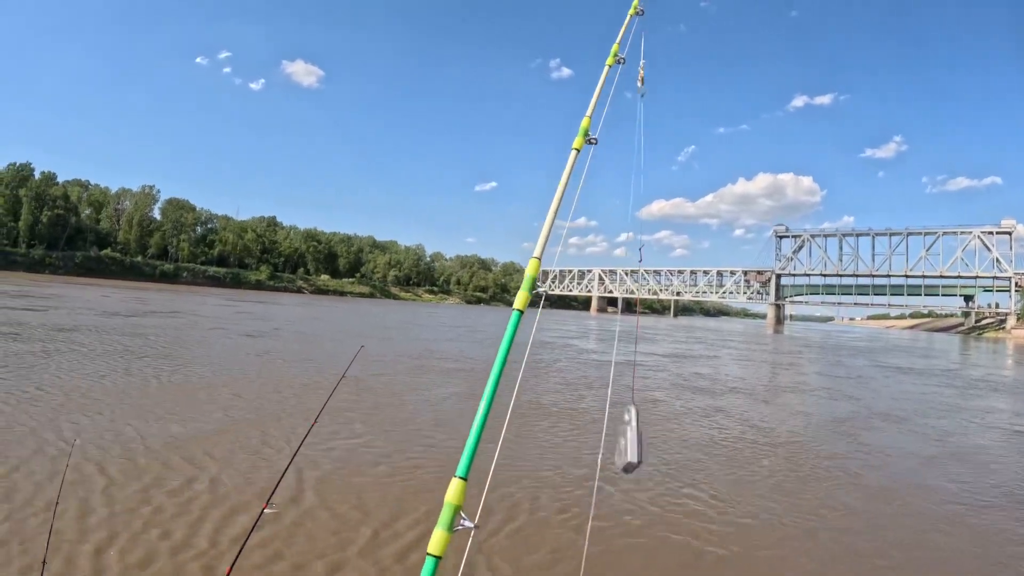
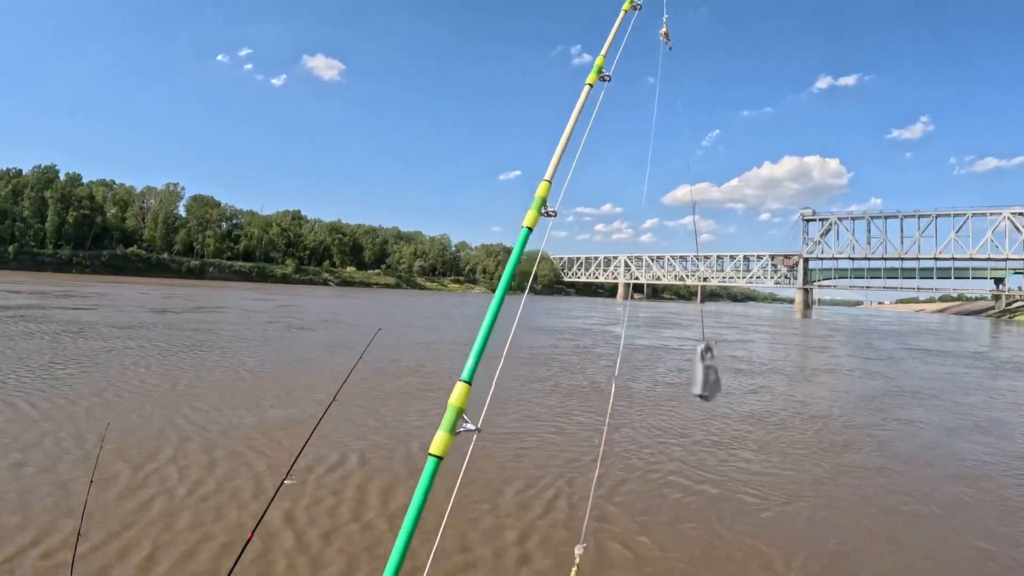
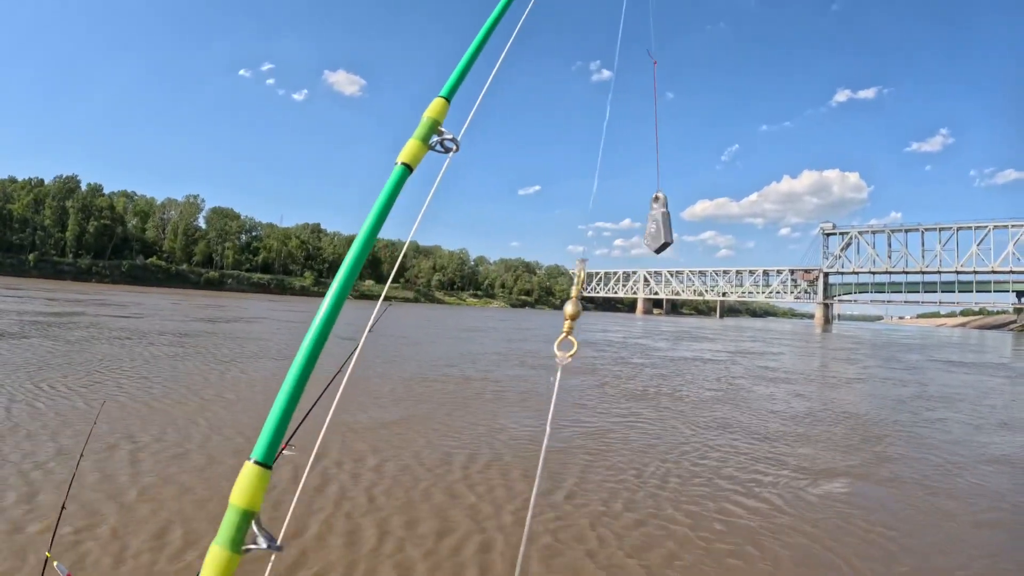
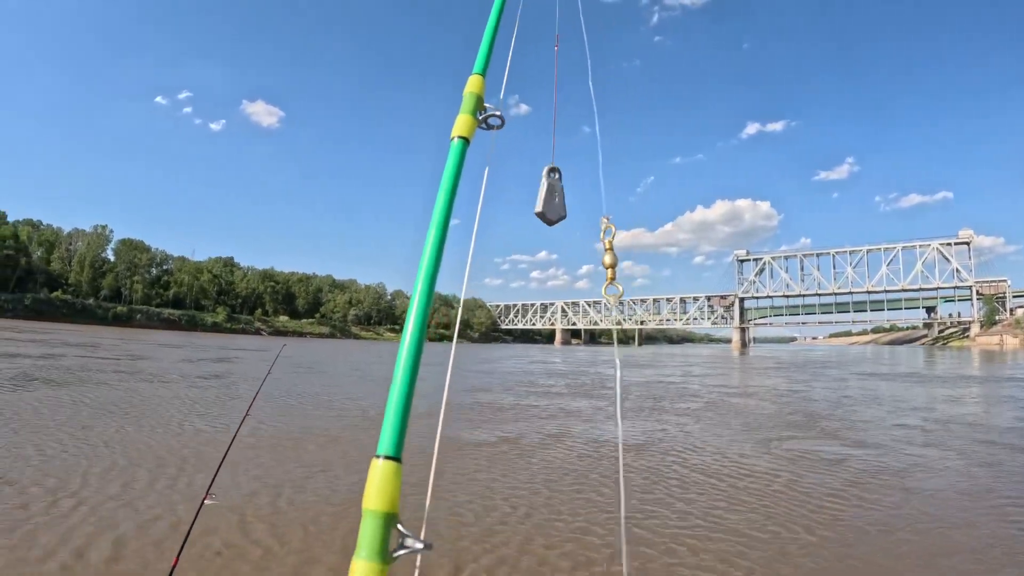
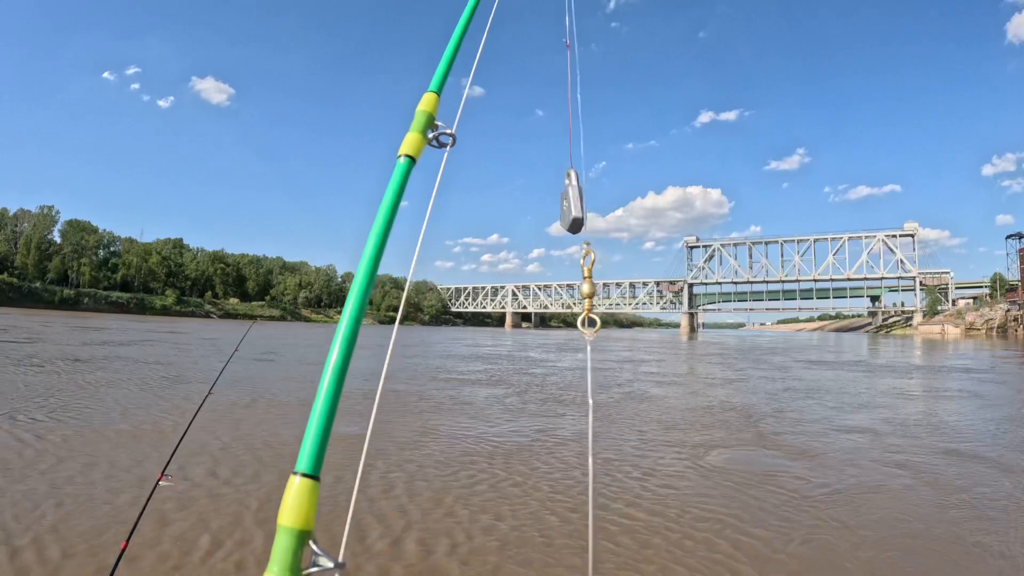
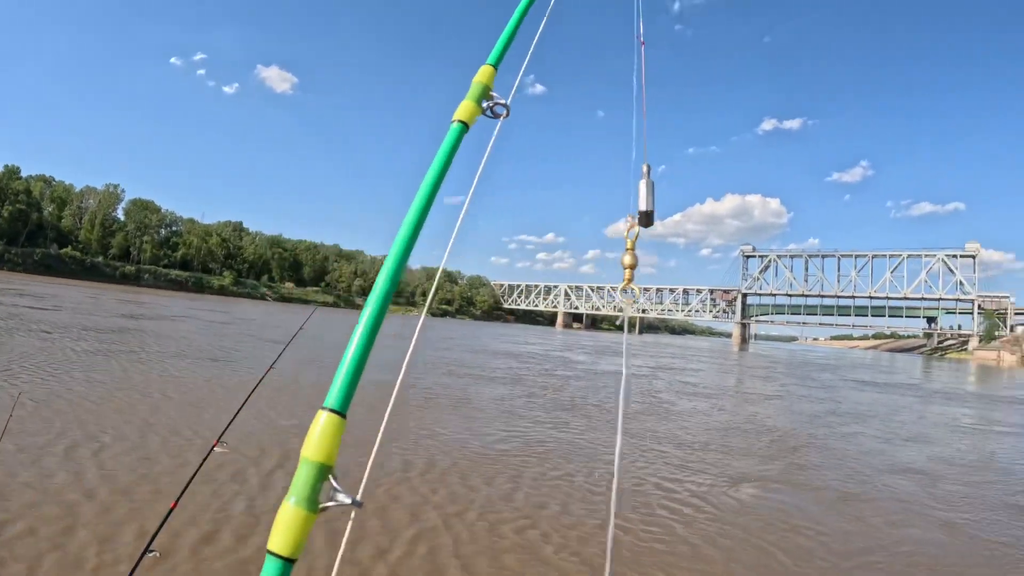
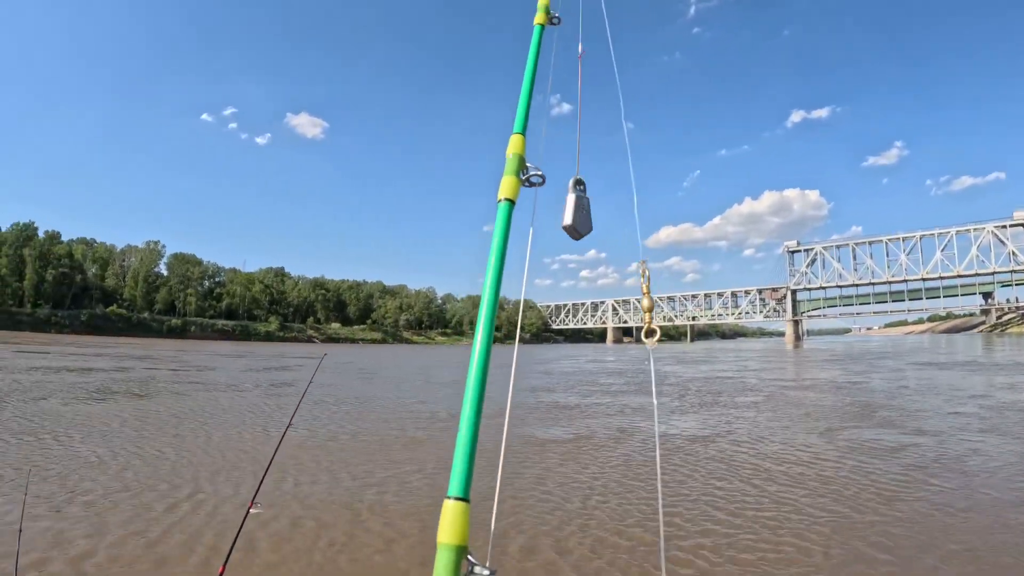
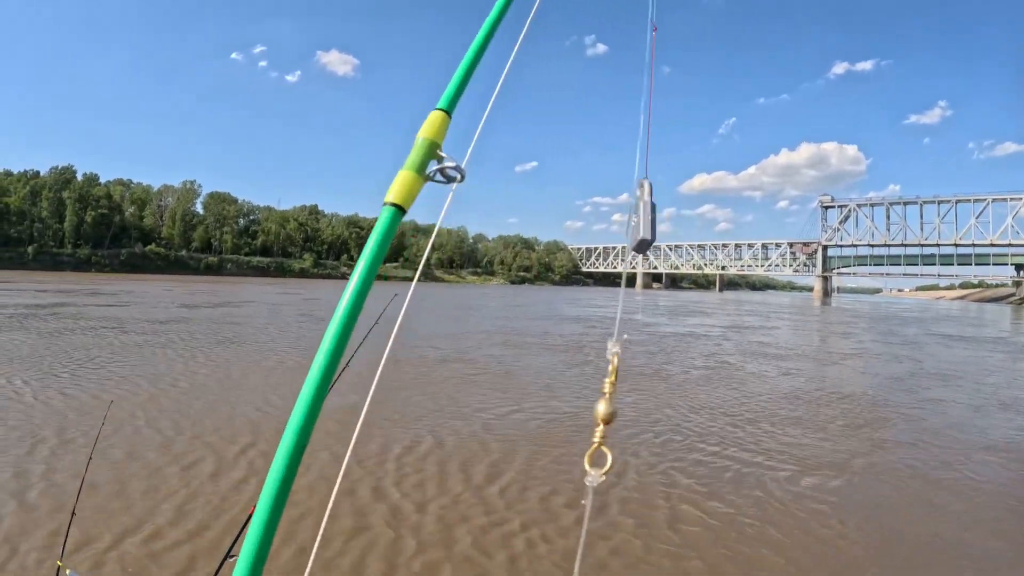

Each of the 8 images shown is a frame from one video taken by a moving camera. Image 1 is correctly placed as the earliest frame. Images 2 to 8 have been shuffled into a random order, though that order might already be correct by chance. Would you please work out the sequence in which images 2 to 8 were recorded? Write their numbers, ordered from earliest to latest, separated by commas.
2, 8, 3, 6, 5, 4, 7
